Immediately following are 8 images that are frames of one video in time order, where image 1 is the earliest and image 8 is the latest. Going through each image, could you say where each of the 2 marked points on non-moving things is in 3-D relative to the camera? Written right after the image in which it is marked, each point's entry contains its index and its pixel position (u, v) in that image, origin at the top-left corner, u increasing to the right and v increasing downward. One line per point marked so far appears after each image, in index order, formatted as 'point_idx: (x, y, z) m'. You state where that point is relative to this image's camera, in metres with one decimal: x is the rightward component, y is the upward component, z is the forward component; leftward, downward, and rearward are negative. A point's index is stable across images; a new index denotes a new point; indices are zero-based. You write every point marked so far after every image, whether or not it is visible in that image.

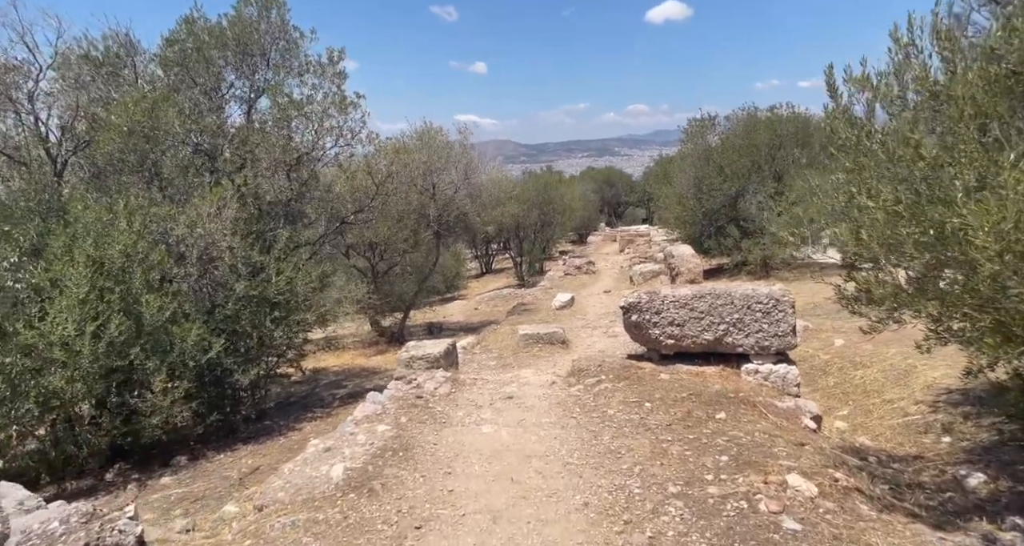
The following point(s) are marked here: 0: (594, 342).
0: (+1.4, -1.2, +10.1) m
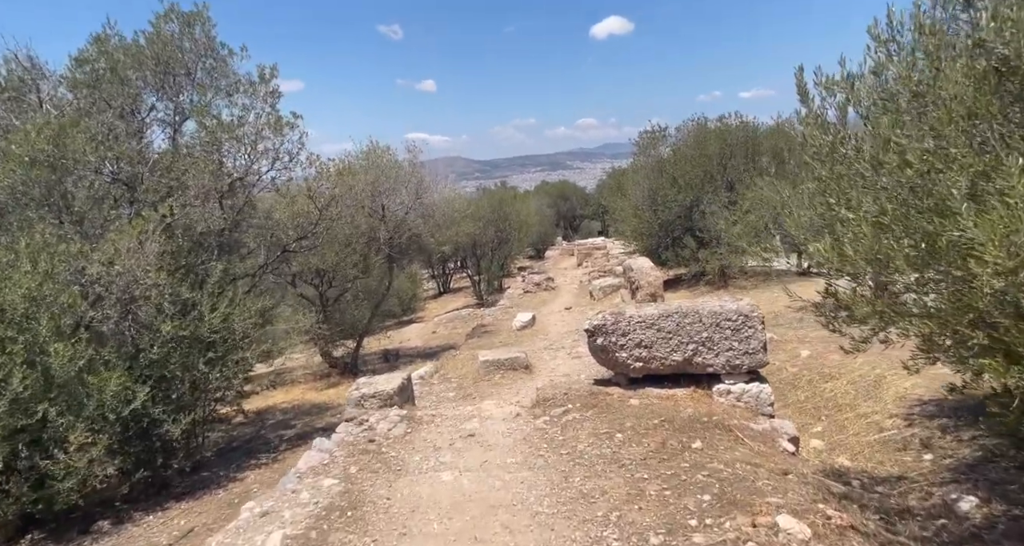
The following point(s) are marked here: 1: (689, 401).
0: (+0.7, -1.5, +9.6) m
1: (+1.9, -1.4, +6.5) m
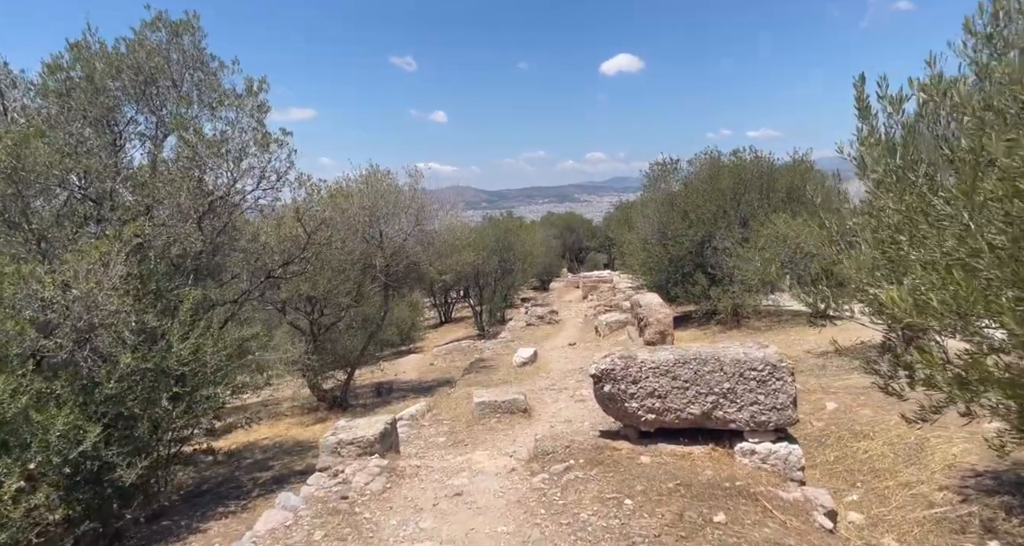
0: (+0.7, -2.0, +8.8) m
1: (+1.8, -1.8, +5.7) m
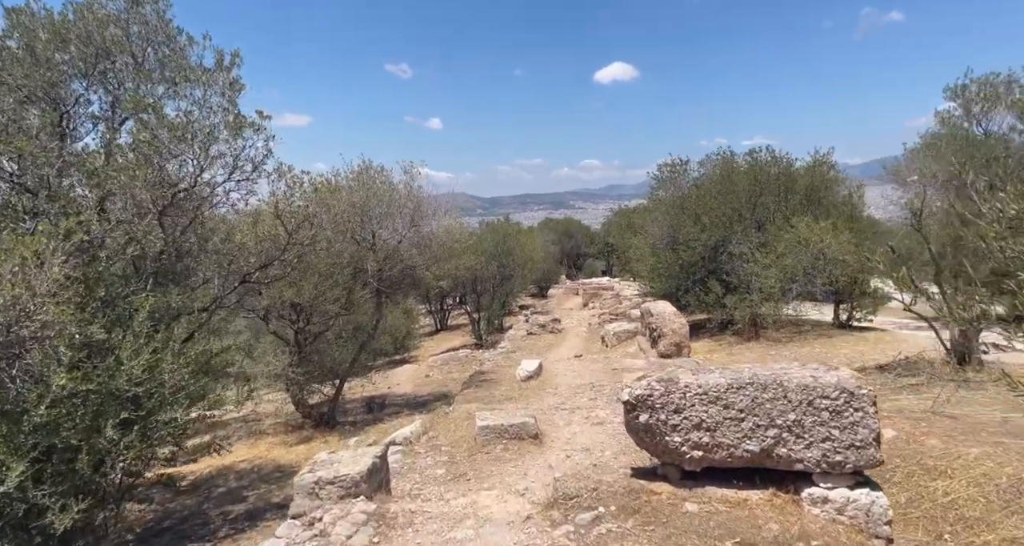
0: (+0.8, -2.1, +7.7) m
1: (+2.0, -1.8, +4.6) m
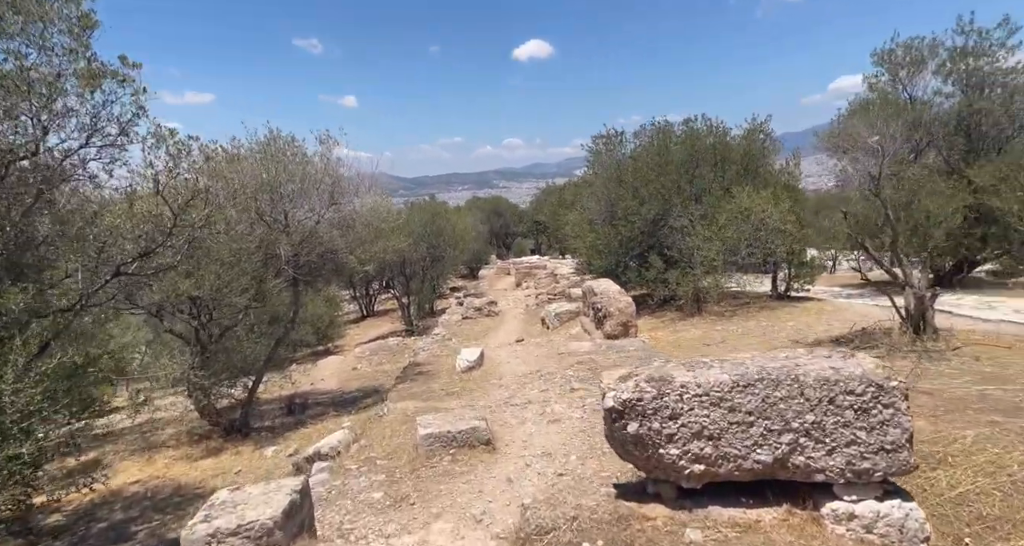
0: (+0.2, -1.9, +6.8) m
1: (+1.8, -1.6, +3.8) m
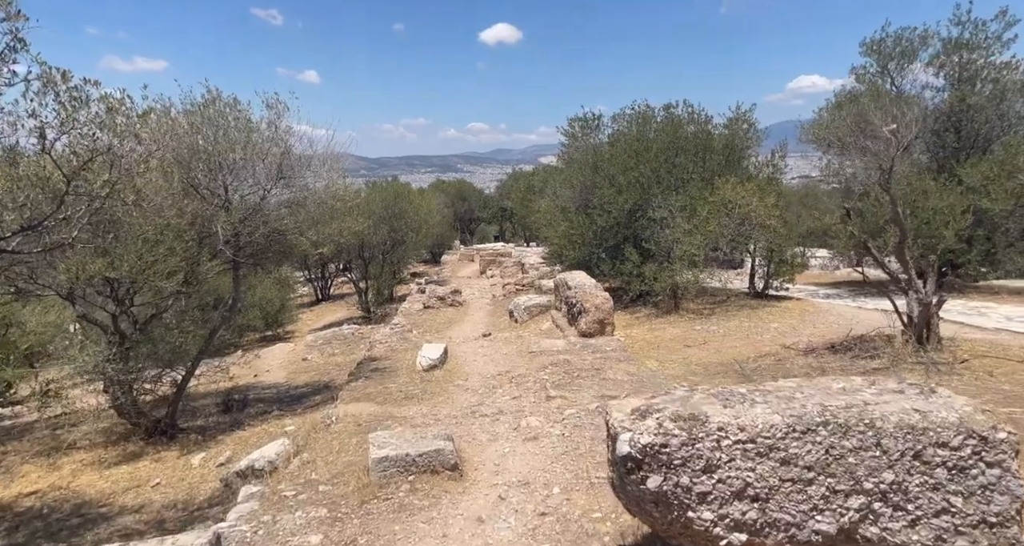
0: (-0.1, -1.8, +5.7) m
1: (+1.7, -1.7, +2.9) m
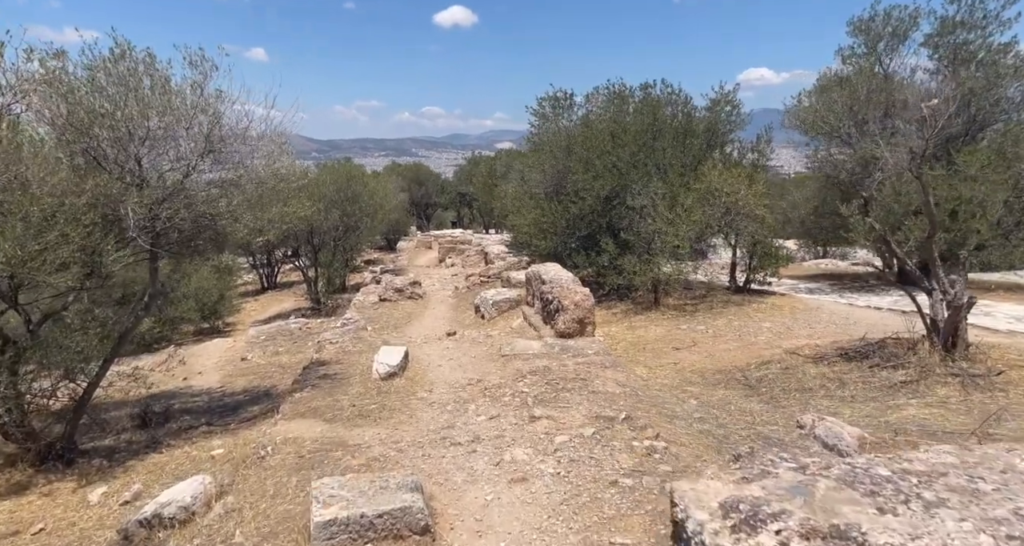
0: (-0.2, -1.8, +4.4) m
1: (+1.8, -1.8, +1.7) m
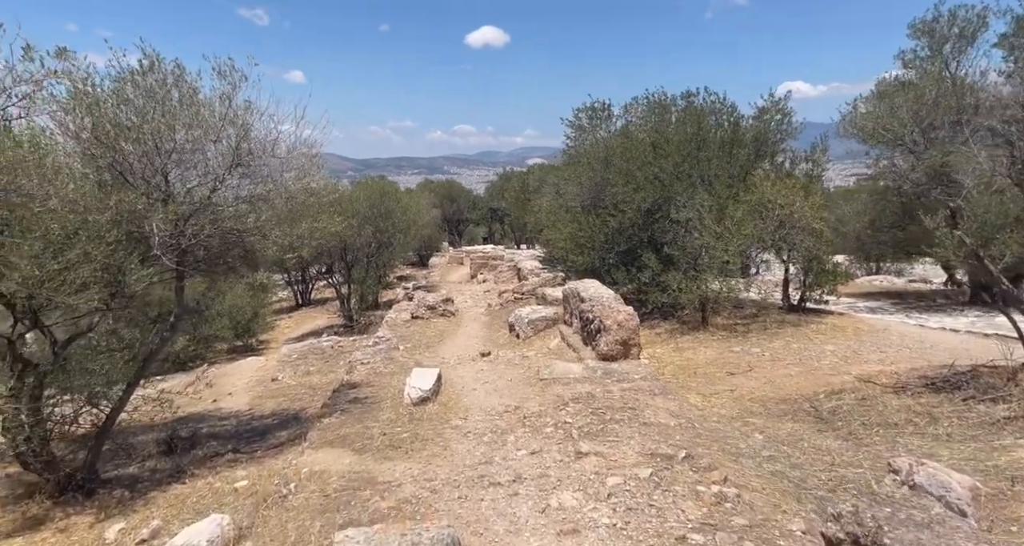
0: (+0.2, -2.0, +3.8) m
1: (+2.0, -1.9, +1.0) m
